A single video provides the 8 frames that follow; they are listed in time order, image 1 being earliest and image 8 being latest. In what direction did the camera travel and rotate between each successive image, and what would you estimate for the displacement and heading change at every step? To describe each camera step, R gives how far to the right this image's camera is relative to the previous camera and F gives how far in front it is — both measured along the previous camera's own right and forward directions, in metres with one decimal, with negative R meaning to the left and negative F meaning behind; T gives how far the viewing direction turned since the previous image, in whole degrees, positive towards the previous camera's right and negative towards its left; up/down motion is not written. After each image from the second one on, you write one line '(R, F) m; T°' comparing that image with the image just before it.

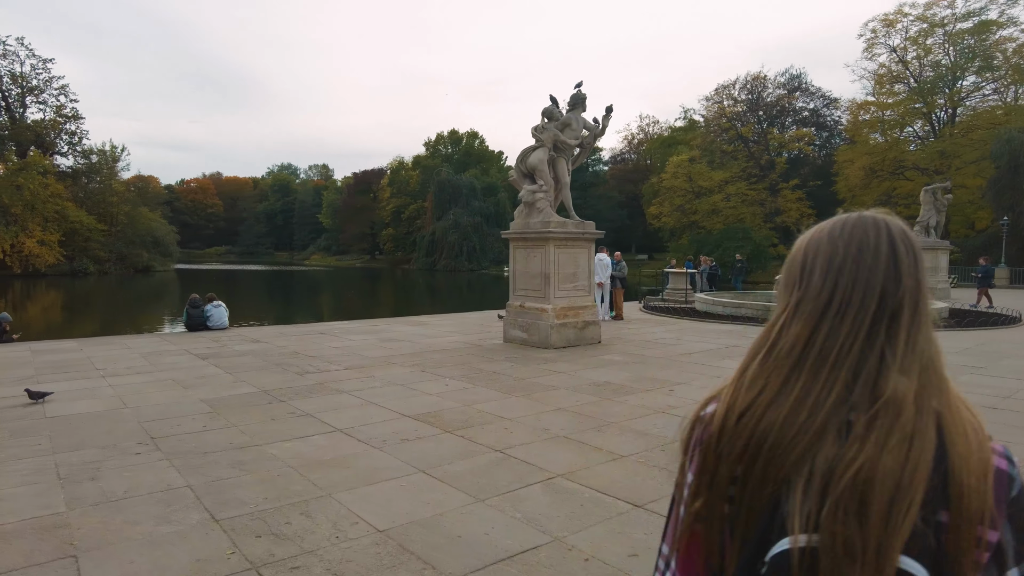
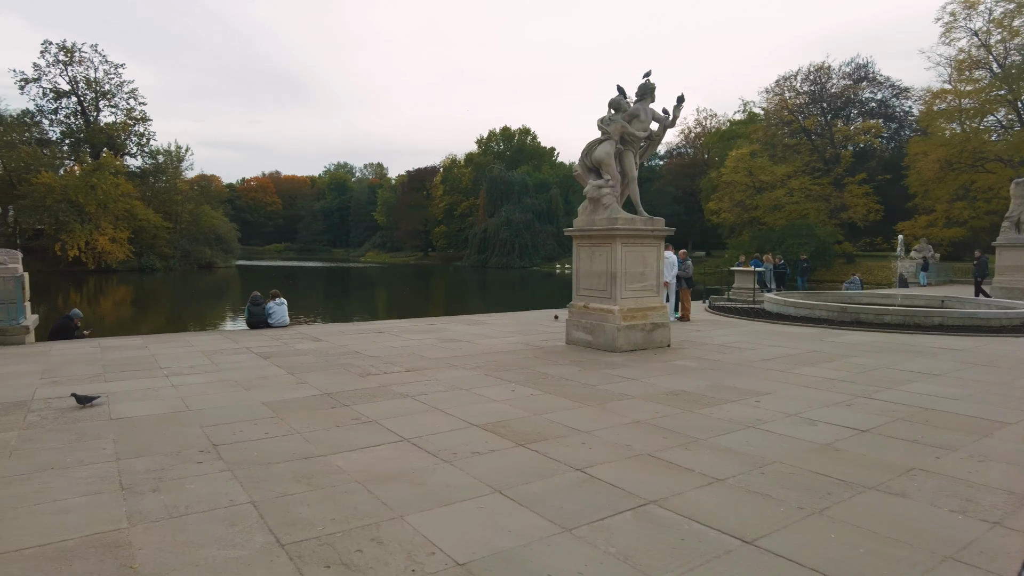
(-0.2, +0.4) m; -4°
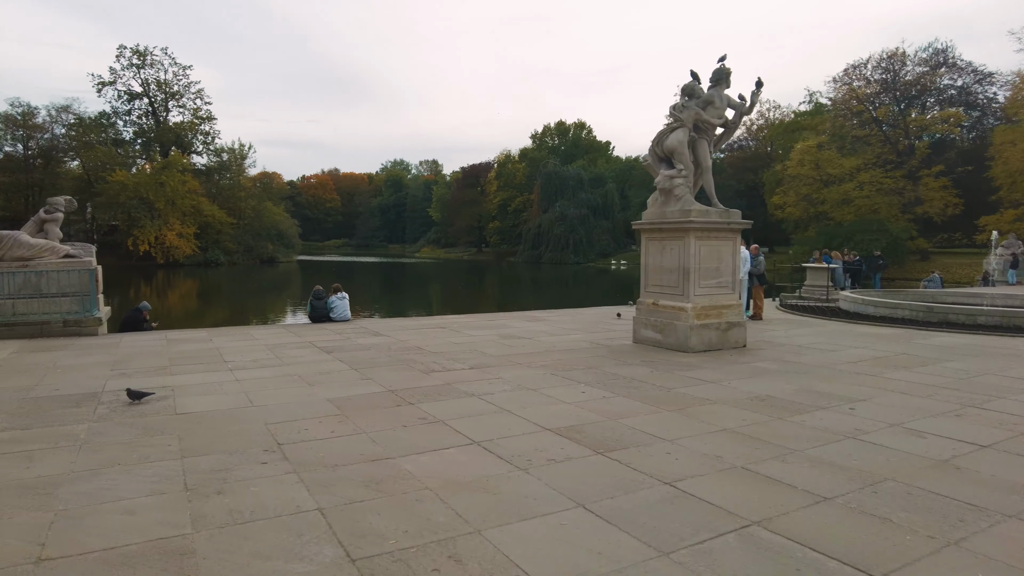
(-0.2, +0.3) m; -5°
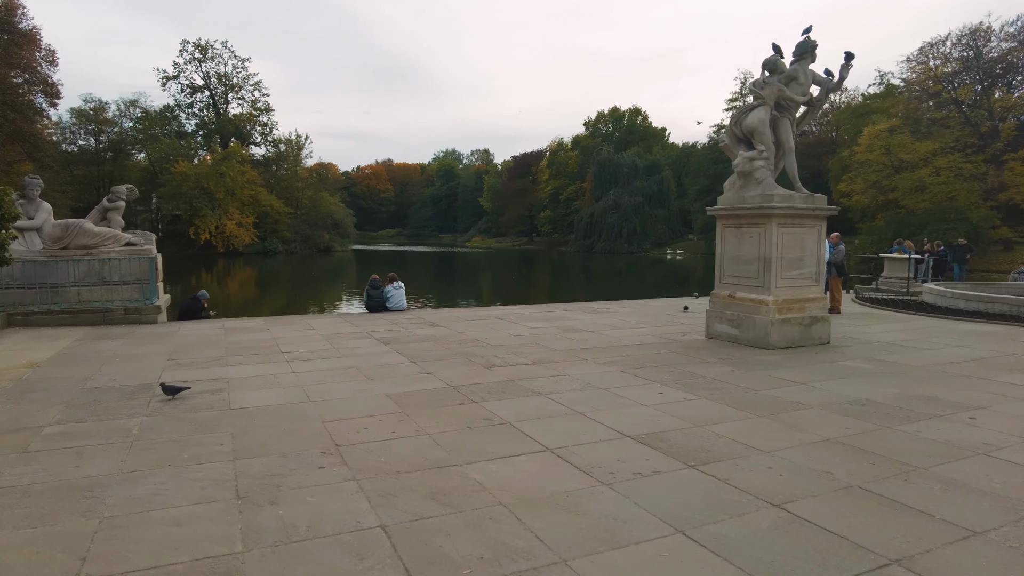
(-0.2, +0.4) m; -4°
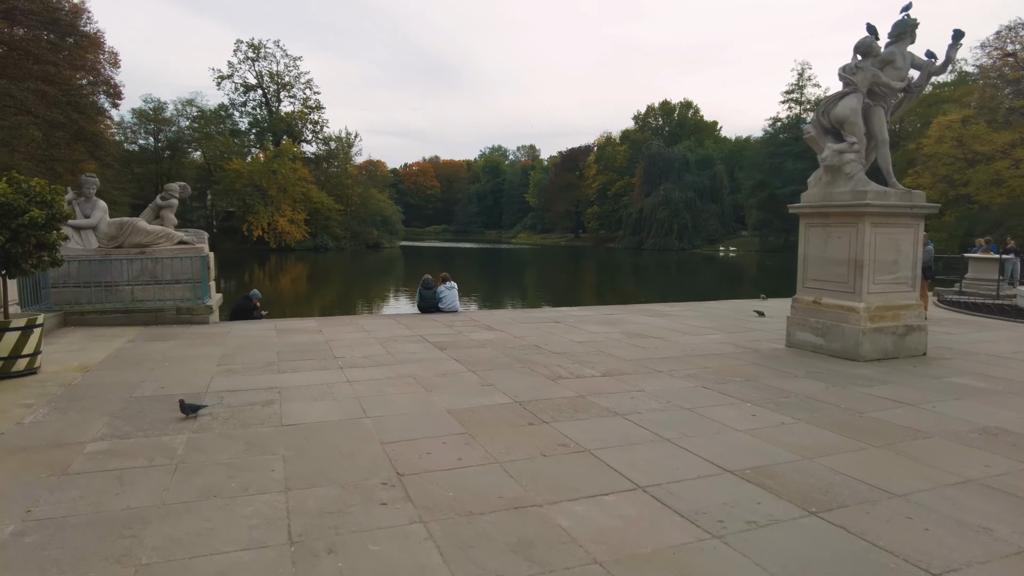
(-0.2, +0.5) m; -4°
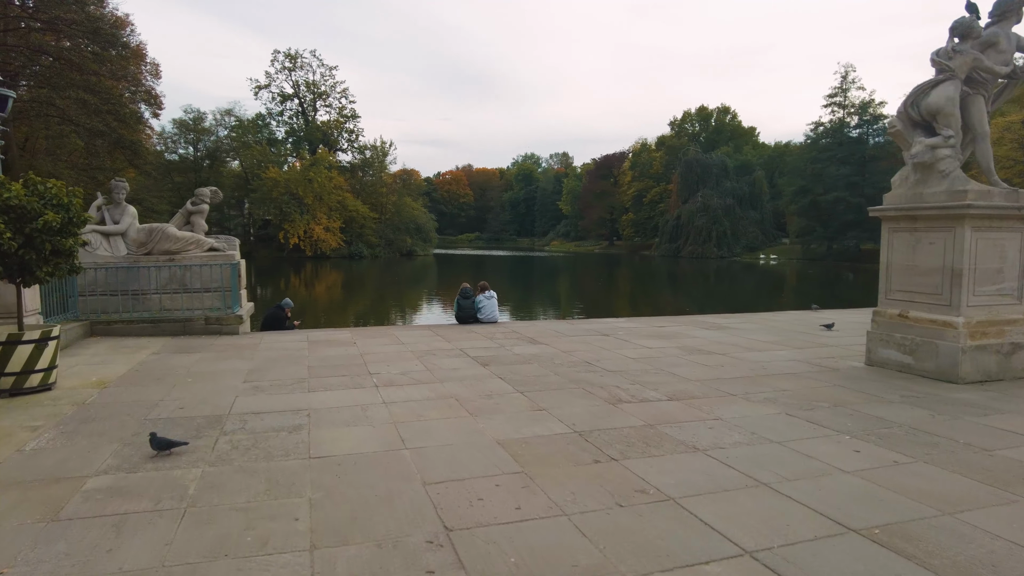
(-0.2, +0.7) m; -3°
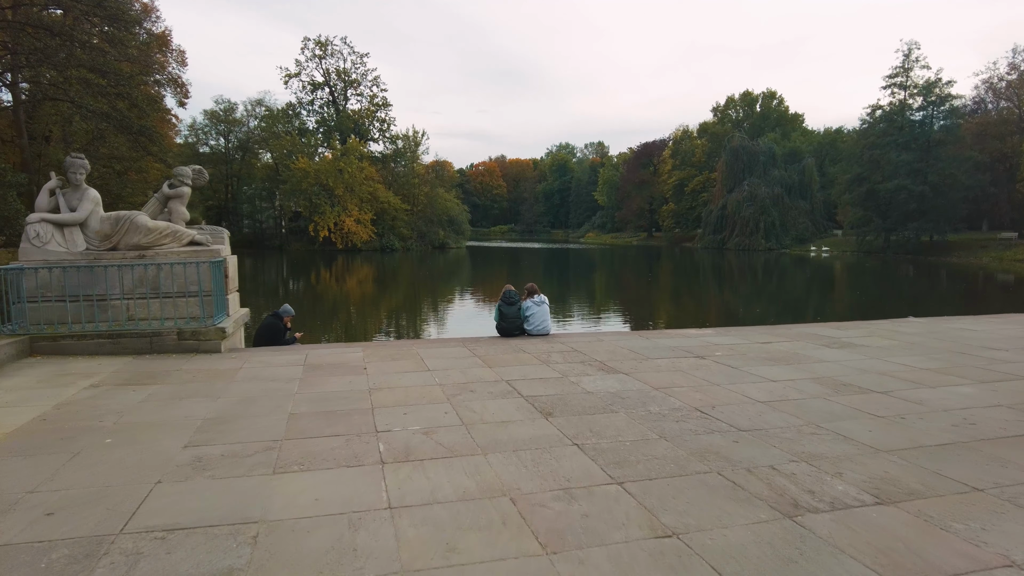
(-0.3, +2.3) m; -3°
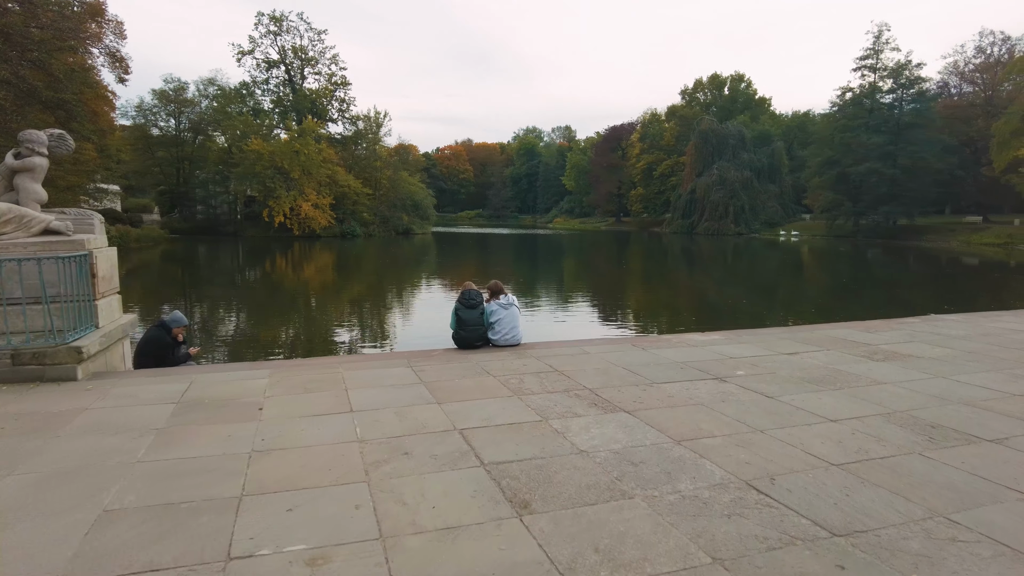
(+0.1, +1.8) m; +3°
